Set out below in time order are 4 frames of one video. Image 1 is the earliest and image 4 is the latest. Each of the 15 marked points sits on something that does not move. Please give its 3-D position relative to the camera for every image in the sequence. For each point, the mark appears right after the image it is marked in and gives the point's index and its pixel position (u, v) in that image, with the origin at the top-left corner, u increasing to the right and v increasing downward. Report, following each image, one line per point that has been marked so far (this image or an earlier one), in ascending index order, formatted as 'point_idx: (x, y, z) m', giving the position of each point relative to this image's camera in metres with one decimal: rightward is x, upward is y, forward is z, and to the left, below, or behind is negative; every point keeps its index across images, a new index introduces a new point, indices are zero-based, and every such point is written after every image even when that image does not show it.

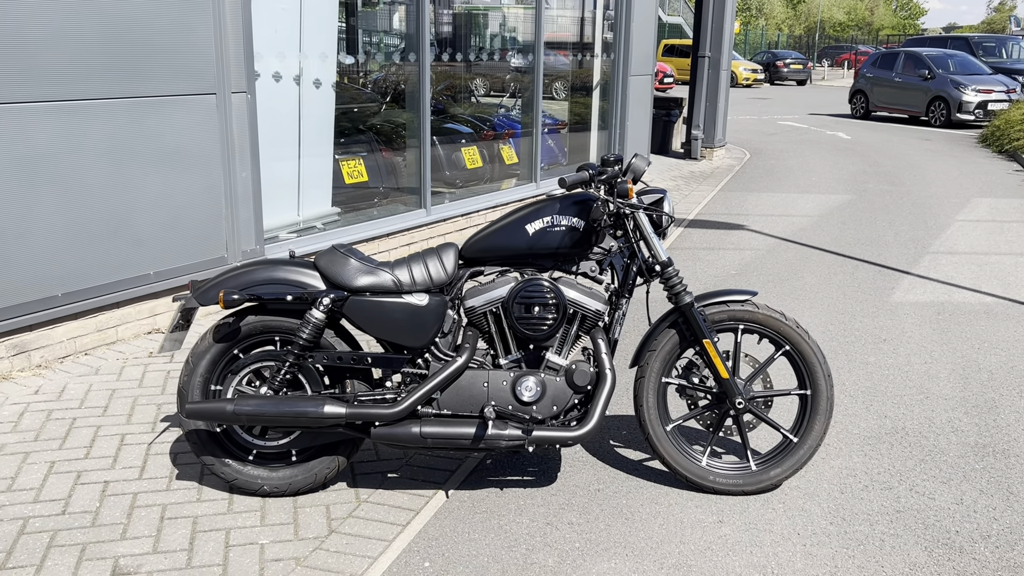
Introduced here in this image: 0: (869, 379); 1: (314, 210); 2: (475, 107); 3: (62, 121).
0: (+2.2, -0.6, +5.7) m
1: (-1.7, +0.7, +8.1) m
2: (-0.3, +2.1, +10.8) m
3: (-2.7, +1.0, +5.6) m
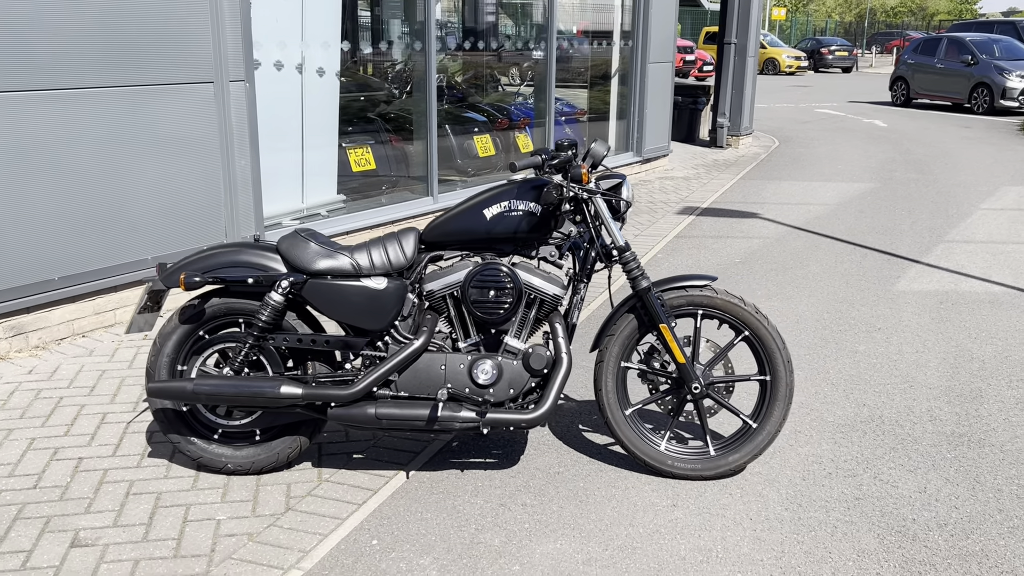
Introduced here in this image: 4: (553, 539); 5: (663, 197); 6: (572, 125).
0: (+2.1, -0.5, +5.7) m
1: (-1.7, +0.8, +8.2) m
2: (-0.2, +2.2, +10.9) m
3: (-2.8, +1.1, +5.7) m
4: (+0.2, -1.0, +3.7) m
5: (+1.9, +1.1, +11.5) m
6: (+0.8, +2.1, +12.4) m
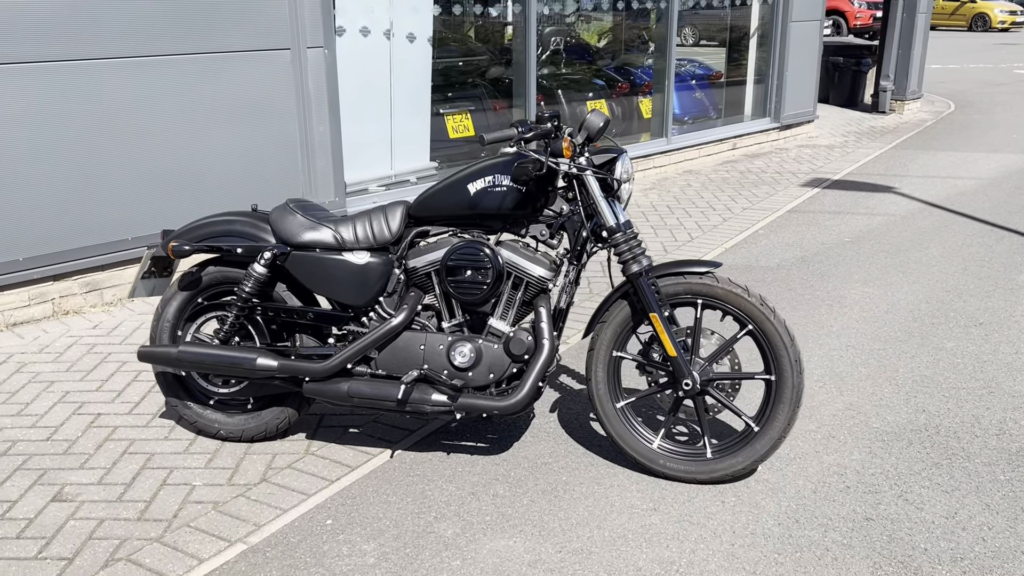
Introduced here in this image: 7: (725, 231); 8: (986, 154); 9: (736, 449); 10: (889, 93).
0: (+2.3, -0.4, +5.1) m
1: (-0.9, +1.1, +8.2) m
2: (+1.1, +2.6, +10.5) m
3: (-2.4, +1.4, +6.0) m
4: (0.0, -0.9, +3.5) m
5: (+3.2, +1.4, +10.8) m
6: (+2.4, +2.5, +11.7) m
7: (+1.8, +0.5, +8.0) m
8: (+6.0, +1.7, +11.8) m
9: (+0.9, -0.7, +3.8) m
10: (+6.1, +3.2, +15.2) m
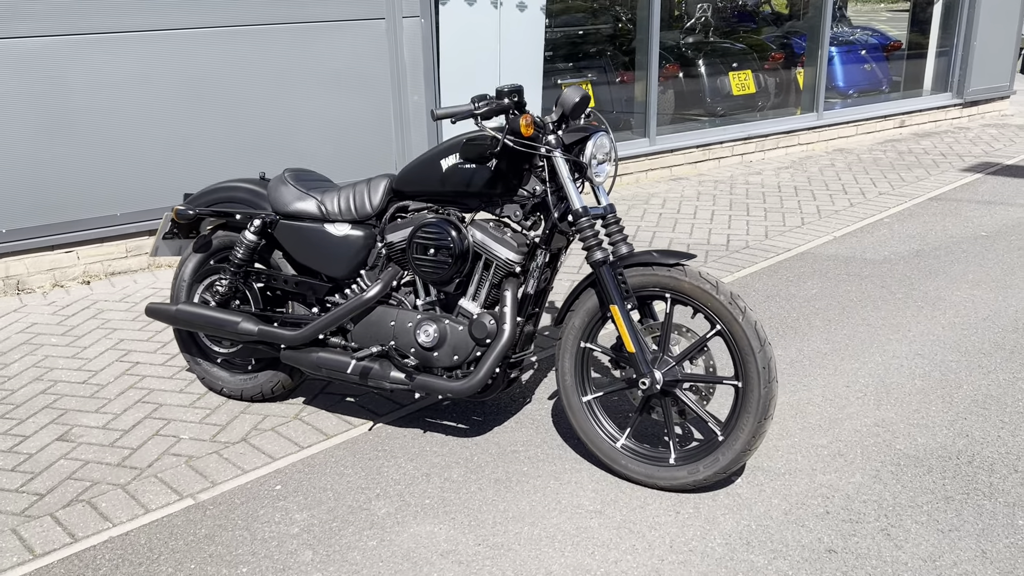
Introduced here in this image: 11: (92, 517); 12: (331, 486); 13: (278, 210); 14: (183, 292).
0: (+2.3, -0.5, +4.4) m
1: (0.0, +1.3, +8.1) m
2: (+2.6, +2.7, +9.8) m
3: (-1.9, +1.6, +6.3) m
4: (-0.3, -0.9, +3.5) m
5: (+4.7, +1.4, +9.7) m
6: (+4.2, +2.6, +10.8) m
7: (+2.6, +0.6, +7.4) m
8: (+7.6, +1.6, +10.1) m
9: (+0.7, -0.6, +3.5) m
10: (+8.6, +3.1, +13.3) m
11: (-1.6, -0.9, +3.5) m
12: (-0.7, -0.8, +3.7) m
13: (-1.0, +0.3, +4.1) m
14: (-1.6, 0.0, +4.4) m
